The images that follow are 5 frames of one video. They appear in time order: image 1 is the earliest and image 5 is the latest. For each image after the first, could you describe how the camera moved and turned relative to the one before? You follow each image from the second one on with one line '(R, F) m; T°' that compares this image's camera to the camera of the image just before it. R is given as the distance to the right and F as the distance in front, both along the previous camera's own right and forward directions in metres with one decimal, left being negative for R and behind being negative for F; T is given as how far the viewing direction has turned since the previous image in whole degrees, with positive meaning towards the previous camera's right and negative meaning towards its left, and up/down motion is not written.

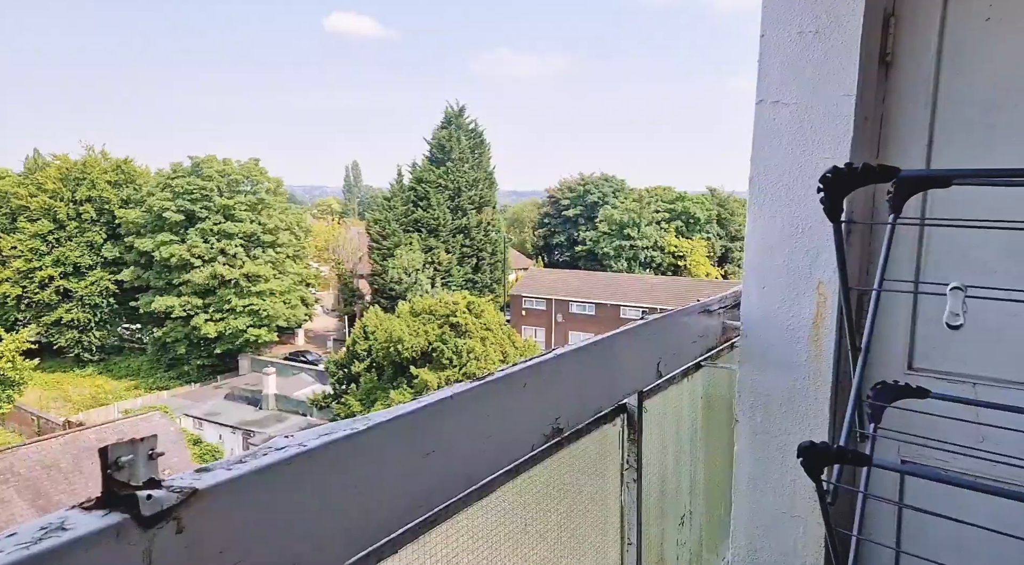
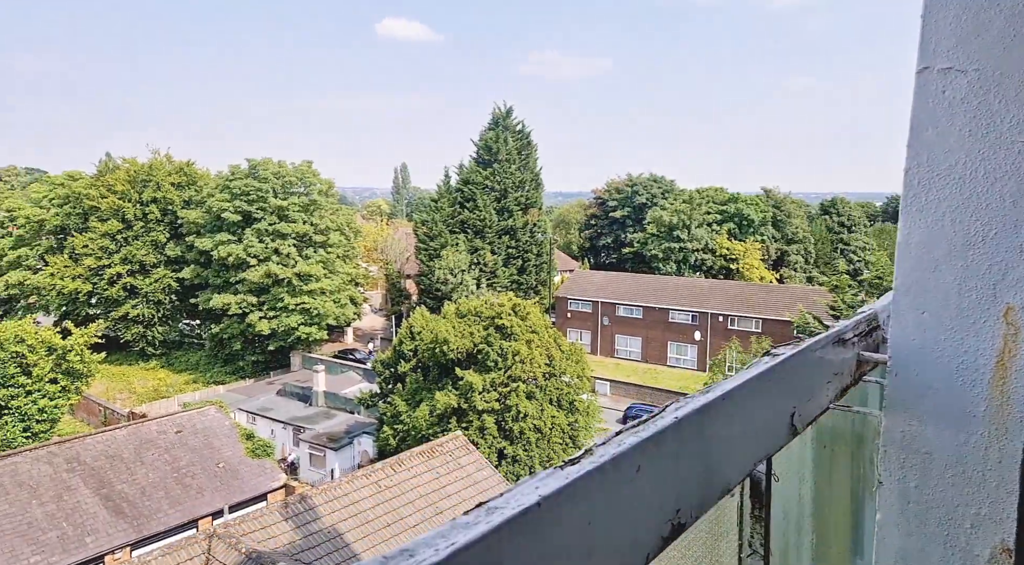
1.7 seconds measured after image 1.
(-0.1, -0.1) m; -3°
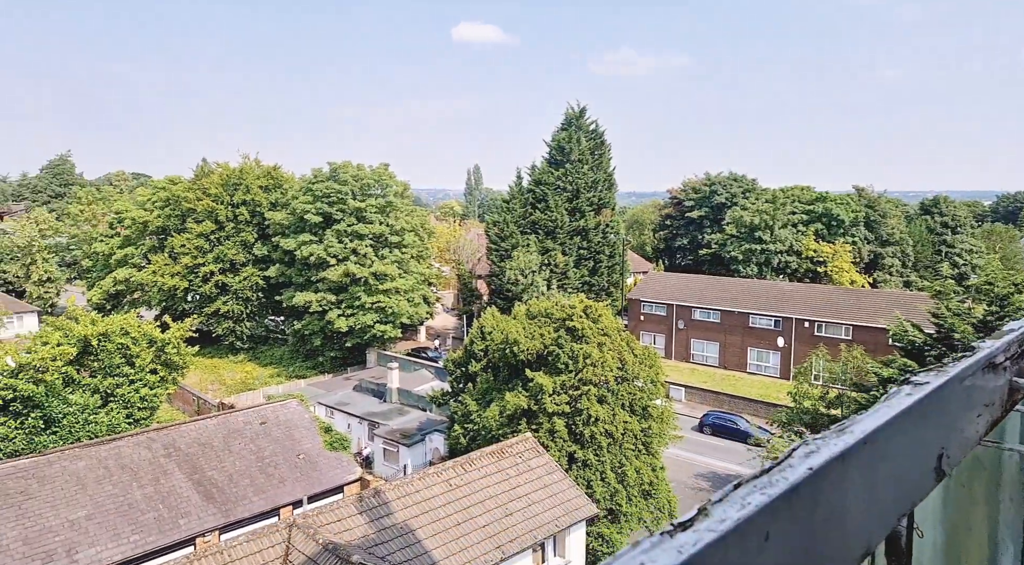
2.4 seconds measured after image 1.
(+1.3, +0.1) m; -9°
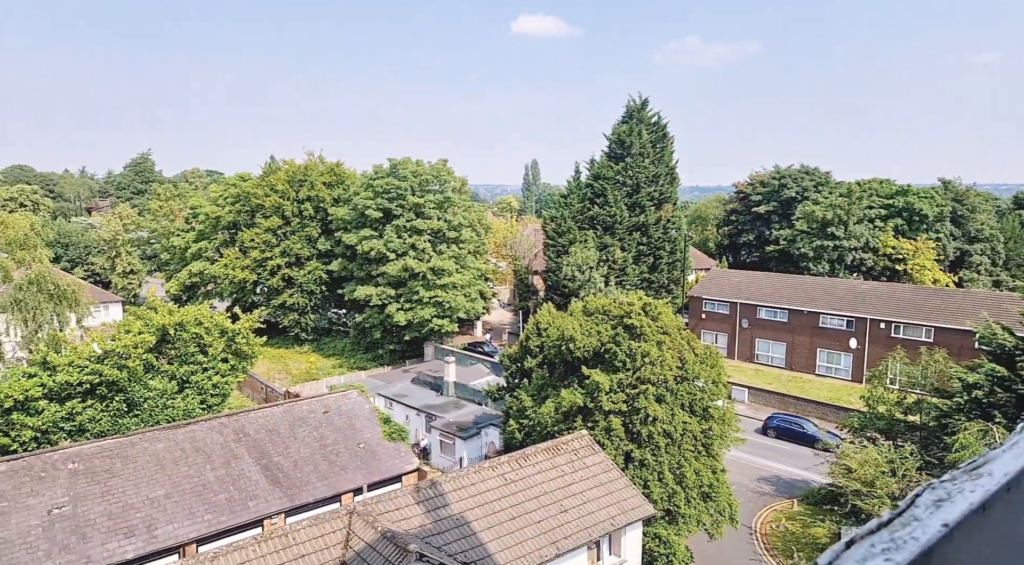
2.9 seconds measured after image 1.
(+0.9, +0.1) m; -7°
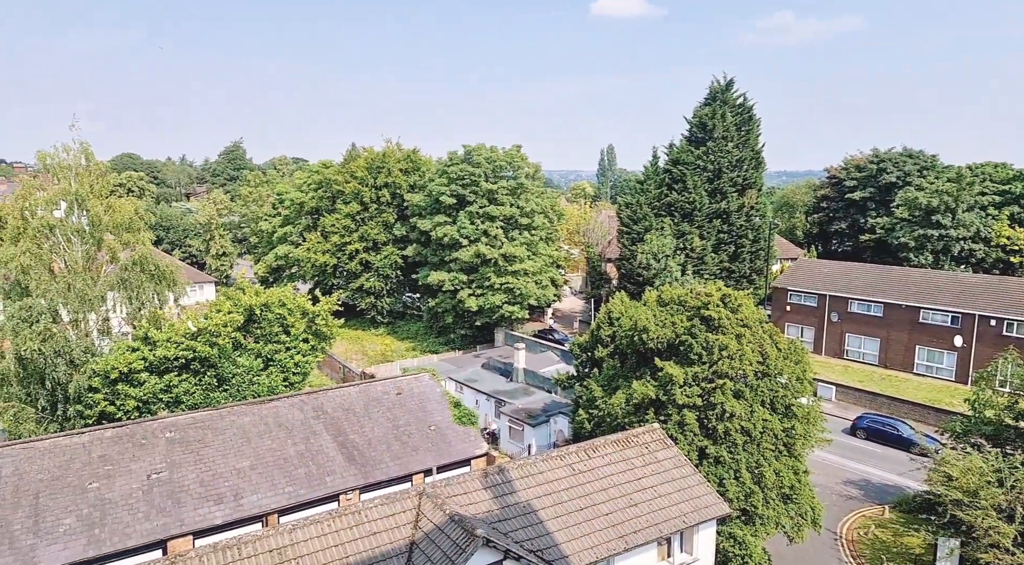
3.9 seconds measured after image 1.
(+1.1, +0.3) m; -9°
